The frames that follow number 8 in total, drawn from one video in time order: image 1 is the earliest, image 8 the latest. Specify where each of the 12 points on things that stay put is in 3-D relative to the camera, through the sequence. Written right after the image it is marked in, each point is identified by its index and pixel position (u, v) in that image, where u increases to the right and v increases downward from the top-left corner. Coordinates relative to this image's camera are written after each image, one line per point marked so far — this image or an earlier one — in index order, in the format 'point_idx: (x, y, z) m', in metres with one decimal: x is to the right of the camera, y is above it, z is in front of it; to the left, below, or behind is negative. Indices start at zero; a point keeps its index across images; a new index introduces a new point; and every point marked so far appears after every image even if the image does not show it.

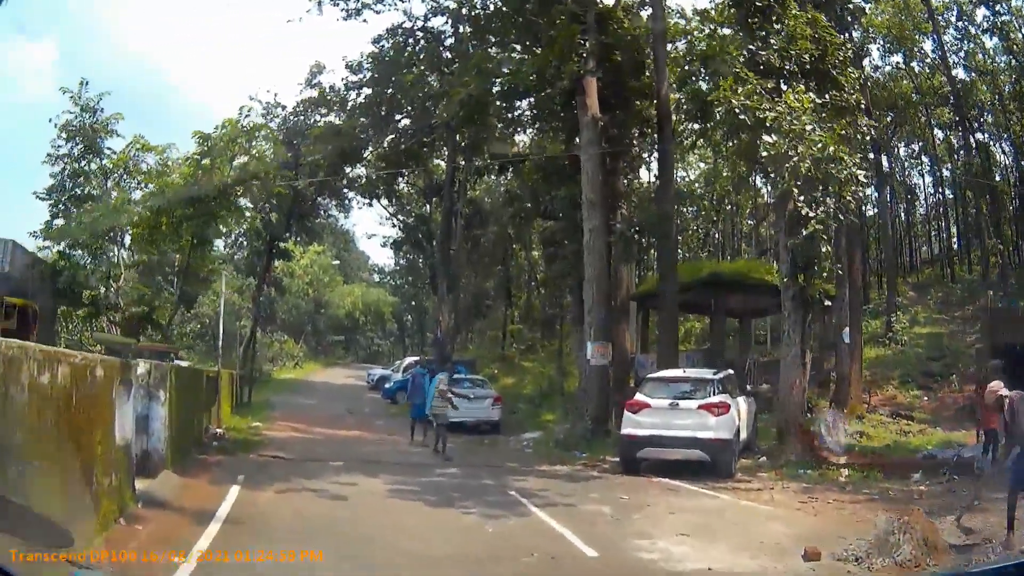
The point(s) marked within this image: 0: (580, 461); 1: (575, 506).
0: (+1.0, -2.6, +13.5) m
1: (+0.6, -2.2, +8.8) m
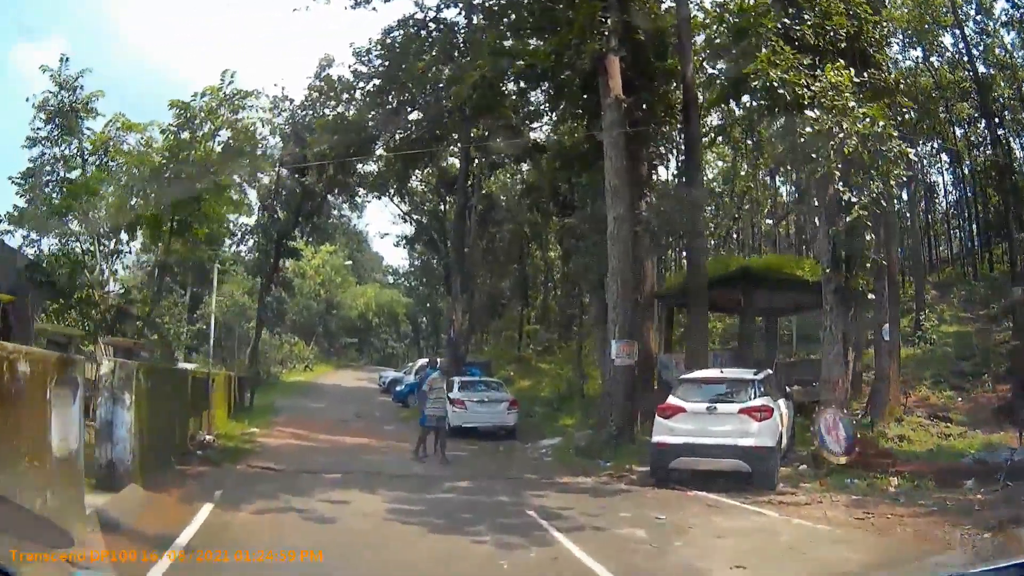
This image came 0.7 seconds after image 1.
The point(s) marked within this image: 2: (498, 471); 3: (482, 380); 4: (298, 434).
0: (+1.3, -2.5, +12.2) m
1: (+0.8, -2.0, +7.5) m
2: (-0.2, -2.4, +11.9) m
3: (-0.6, -1.9, +18.0) m
4: (-4.1, -2.8, +17.1) m
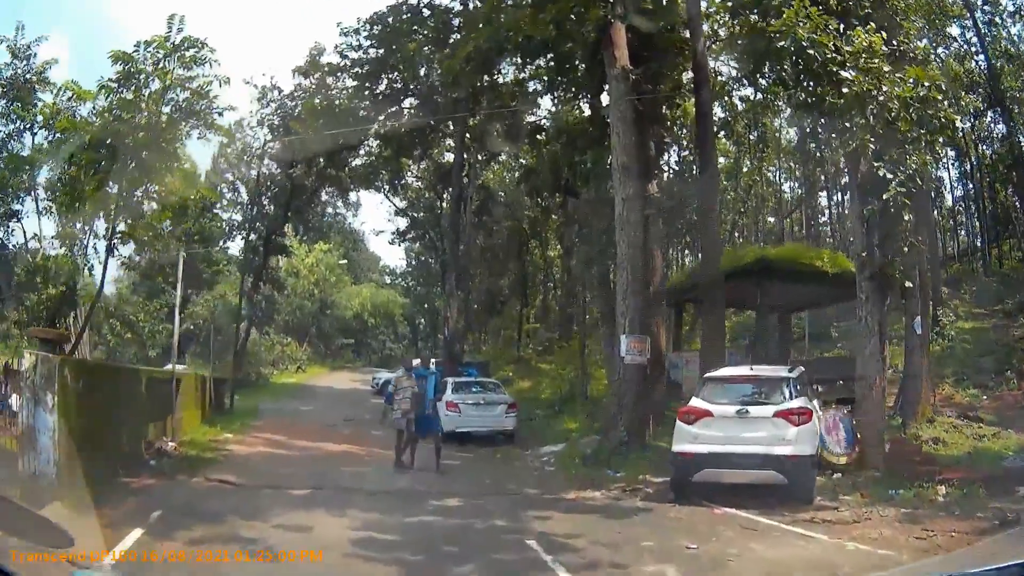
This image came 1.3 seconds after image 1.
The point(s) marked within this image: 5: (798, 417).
0: (+1.2, -2.3, +10.7) m
1: (+0.7, -1.8, +6.0) m
2: (-0.2, -2.3, +10.4) m
3: (-0.6, -1.7, +16.5) m
4: (-4.1, -2.7, +15.6) m
5: (+3.0, -1.3, +9.3) m
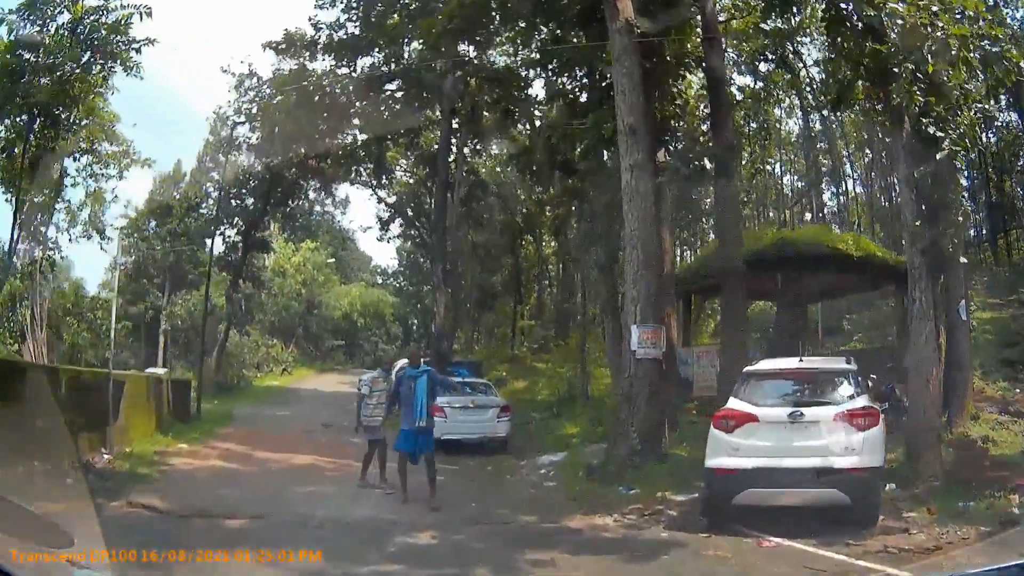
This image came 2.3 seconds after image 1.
0: (+1.2, -2.1, +8.7) m
1: (+0.7, -1.6, +4.0) m
2: (-0.3, -2.1, +8.5) m
3: (-0.7, -1.5, +14.5) m
4: (-4.2, -2.5, +13.6) m
5: (+2.9, -1.1, +7.4) m
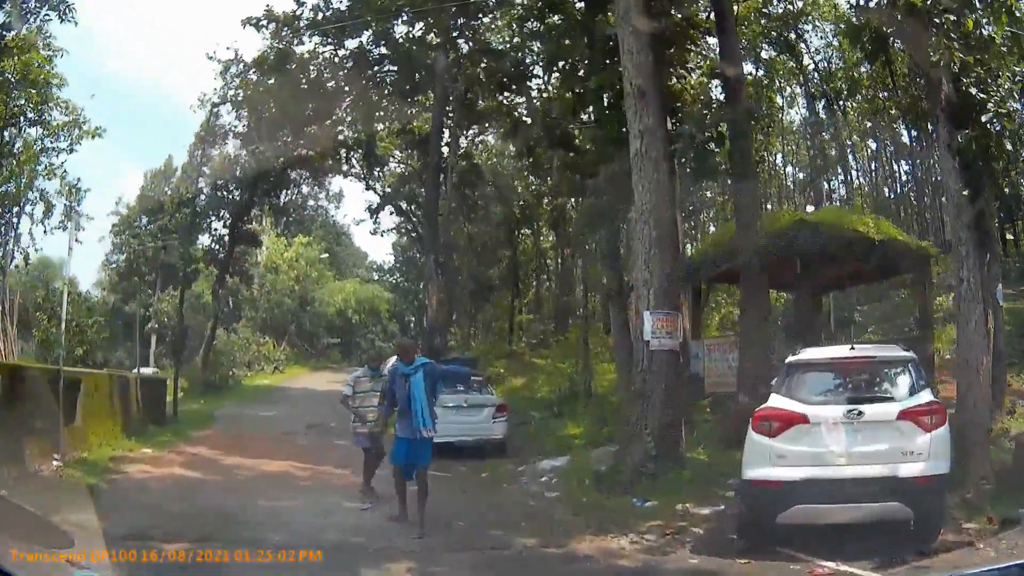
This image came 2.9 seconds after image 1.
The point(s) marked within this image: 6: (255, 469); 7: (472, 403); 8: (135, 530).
0: (+1.1, -1.9, +7.4) m
1: (+0.7, -1.5, +2.7) m
2: (-0.3, -1.9, +7.2) m
3: (-0.8, -1.3, +13.2) m
4: (-4.2, -2.4, +12.3) m
5: (+2.9, -0.9, +6.1) m
6: (-3.2, -2.3, +11.2) m
7: (-0.6, -1.6, +12.4) m
8: (-3.1, -1.9, +7.4) m
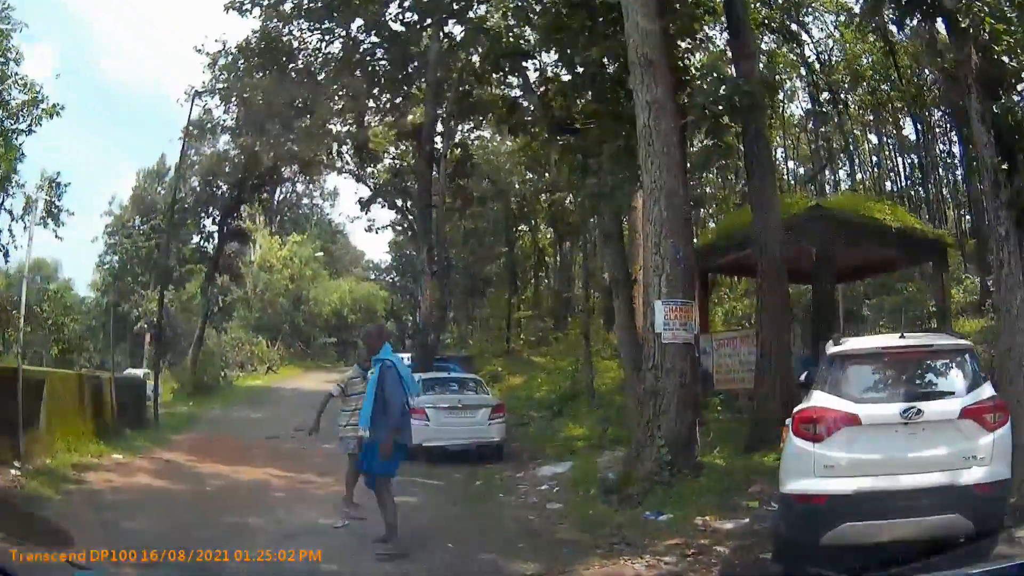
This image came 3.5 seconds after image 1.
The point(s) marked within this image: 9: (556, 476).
0: (+1.1, -1.8, +6.5) m
1: (+0.6, -1.3, +1.8) m
2: (-0.3, -1.8, +6.2) m
3: (-0.8, -1.2, +12.3) m
4: (-4.3, -2.3, +11.4) m
5: (+2.8, -0.8, +5.2) m
6: (-3.2, -2.2, +10.3) m
7: (-0.6, -1.5, +11.5) m
8: (-3.1, -1.9, +6.5) m
9: (+0.5, -1.9, +9.4) m
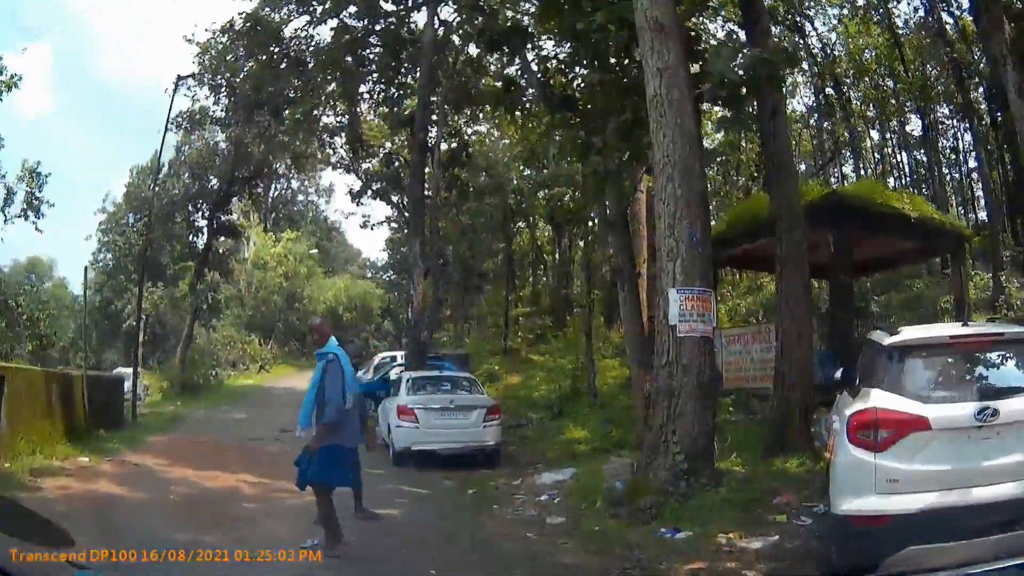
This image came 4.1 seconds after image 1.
0: (+1.1, -1.7, +5.6) m
1: (+0.6, -1.2, +0.9) m
2: (-0.4, -1.7, +5.3) m
3: (-0.8, -1.1, +11.4) m
4: (-4.3, -2.2, +10.5) m
5: (+2.8, -0.7, +4.3) m
6: (-3.3, -2.0, +9.4) m
7: (-0.6, -1.4, +10.6) m
8: (-3.2, -1.7, +5.6) m
9: (+0.4, -1.8, +8.5) m
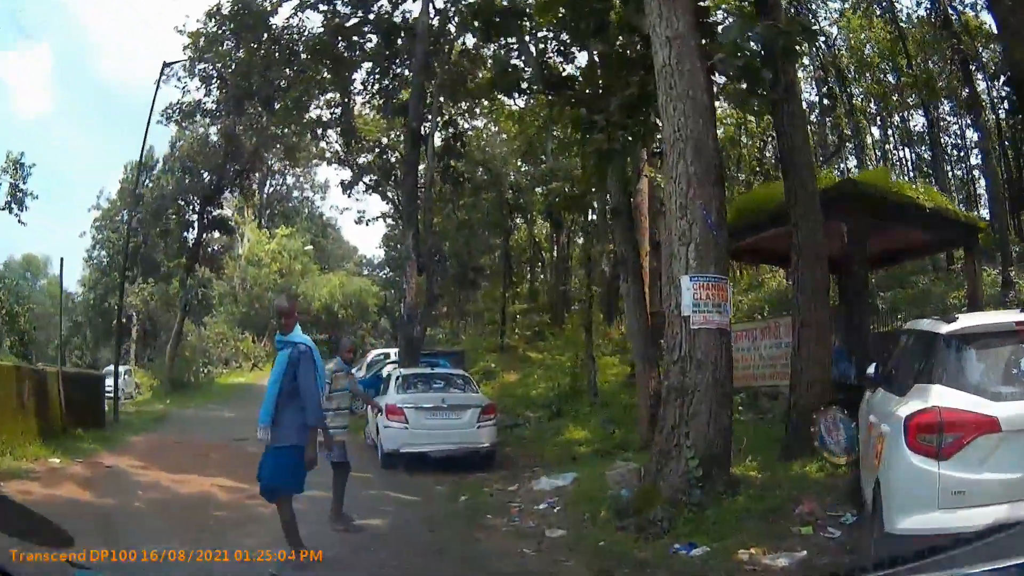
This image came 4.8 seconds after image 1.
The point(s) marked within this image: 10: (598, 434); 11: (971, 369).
0: (+1.0, -1.6, +4.9) m
1: (+0.6, -1.2, +0.2) m
2: (-0.4, -1.6, +4.6) m
3: (-0.9, -1.0, +10.7) m
4: (-4.3, -2.1, +9.8) m
5: (+2.8, -0.6, +3.6) m
6: (-3.3, -1.9, +8.7) m
7: (-0.7, -1.3, +9.9) m
8: (-3.2, -1.7, +4.9) m
9: (+0.4, -1.7, +7.8) m
10: (+1.0, -1.7, +10.6) m
11: (+2.0, -0.4, +4.1) m
